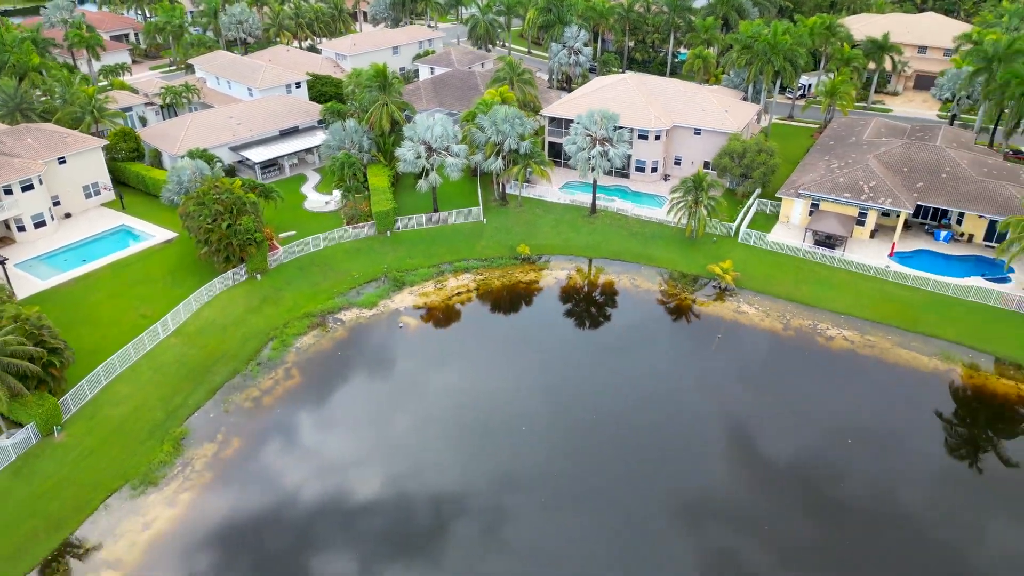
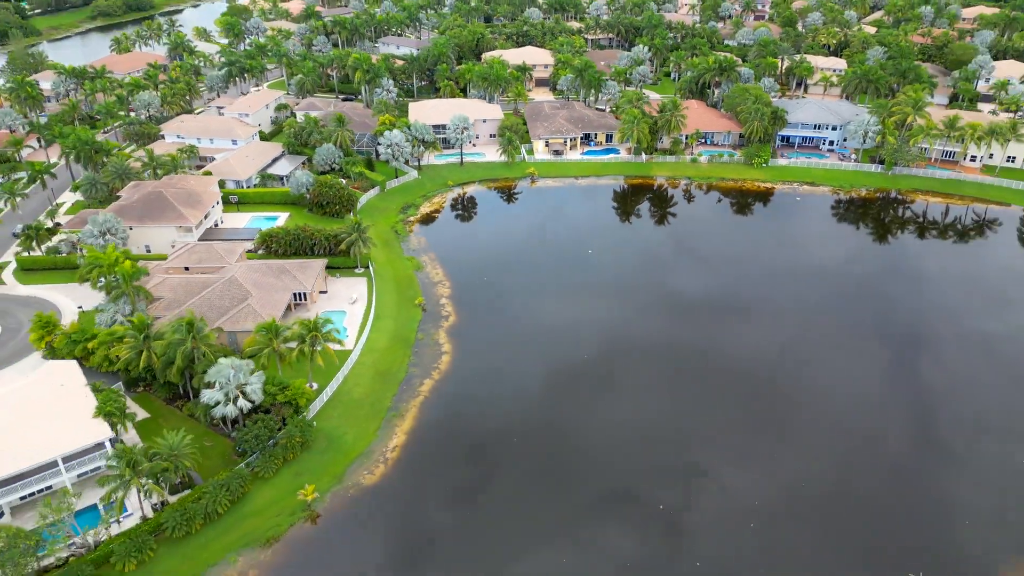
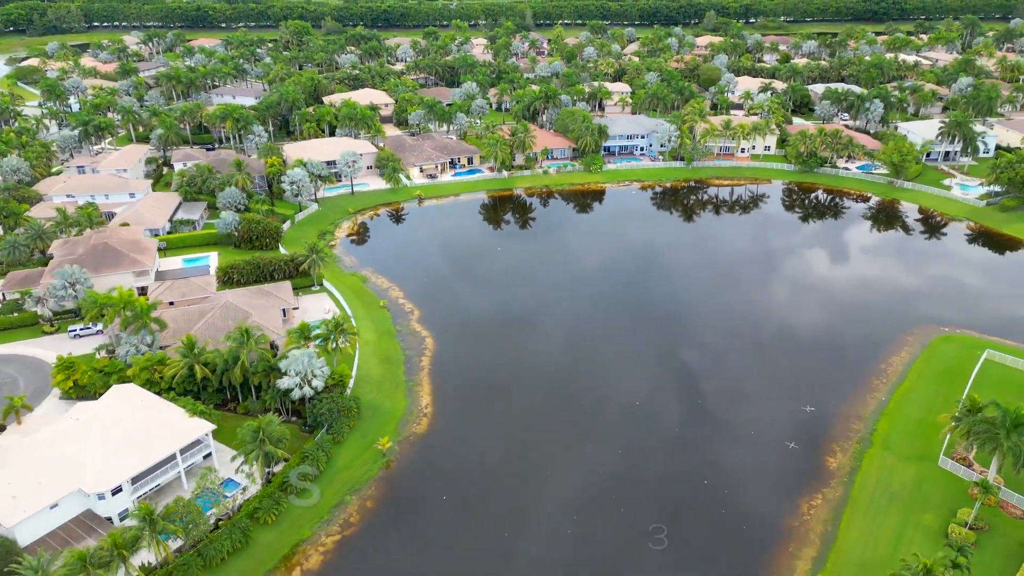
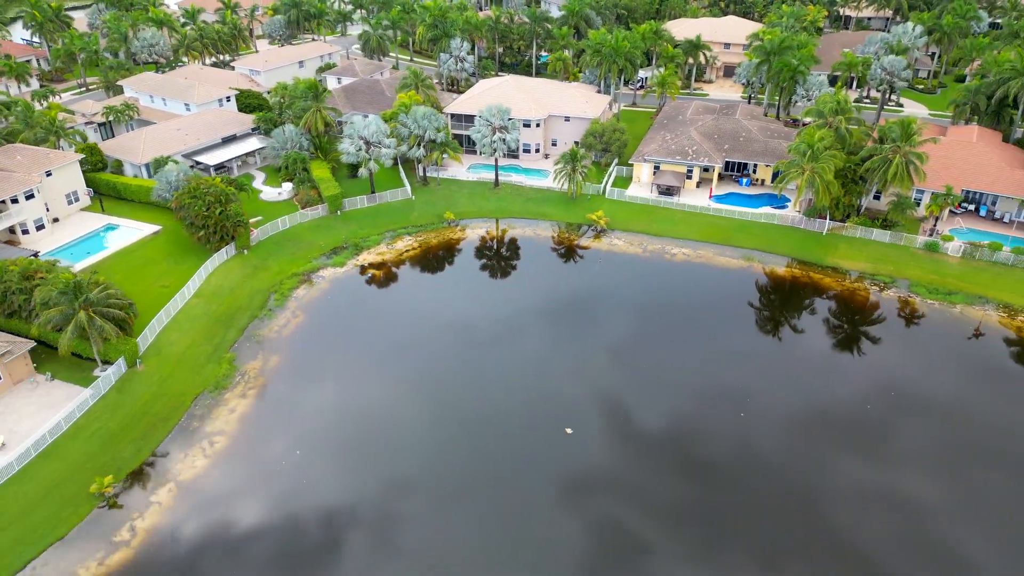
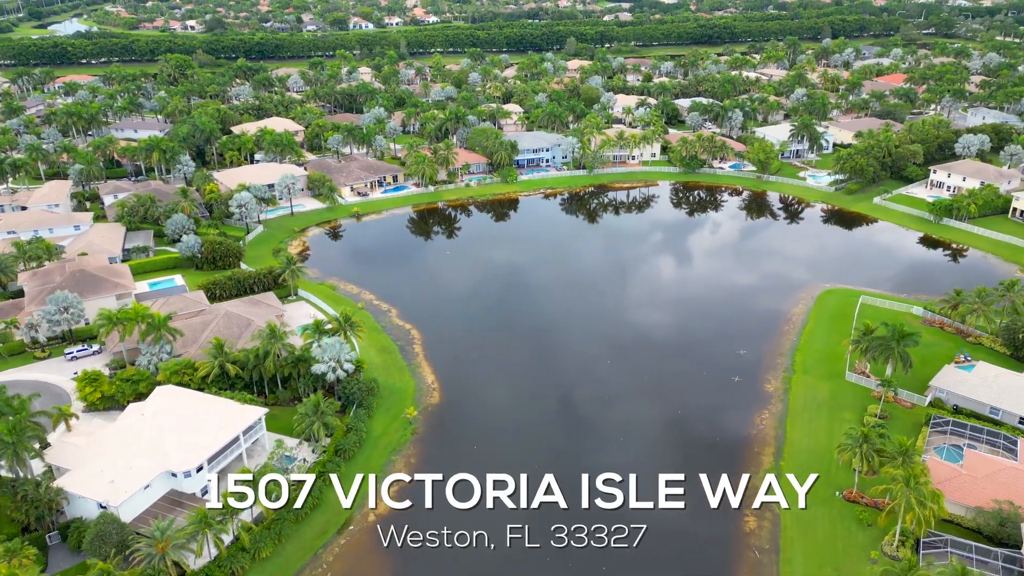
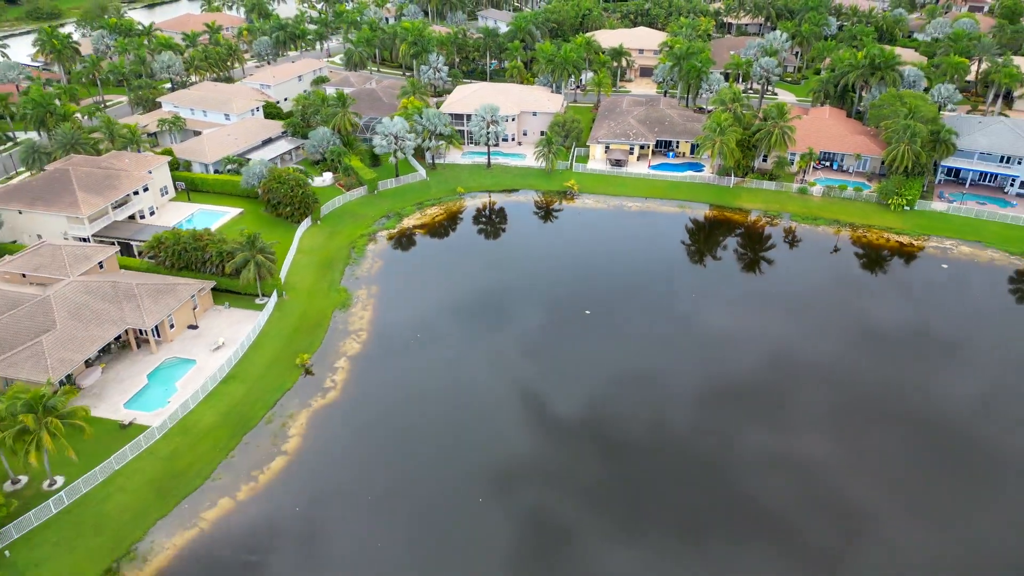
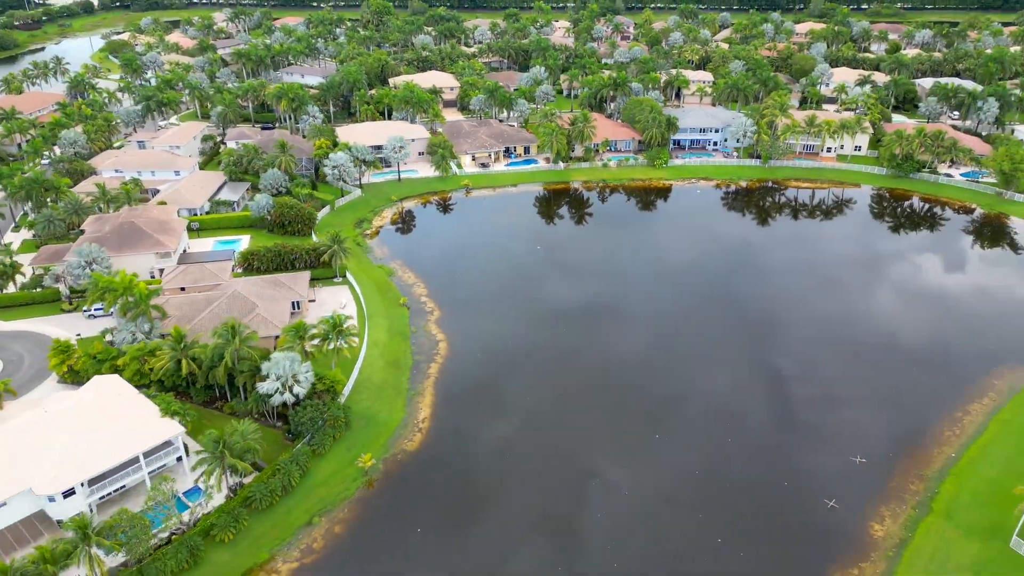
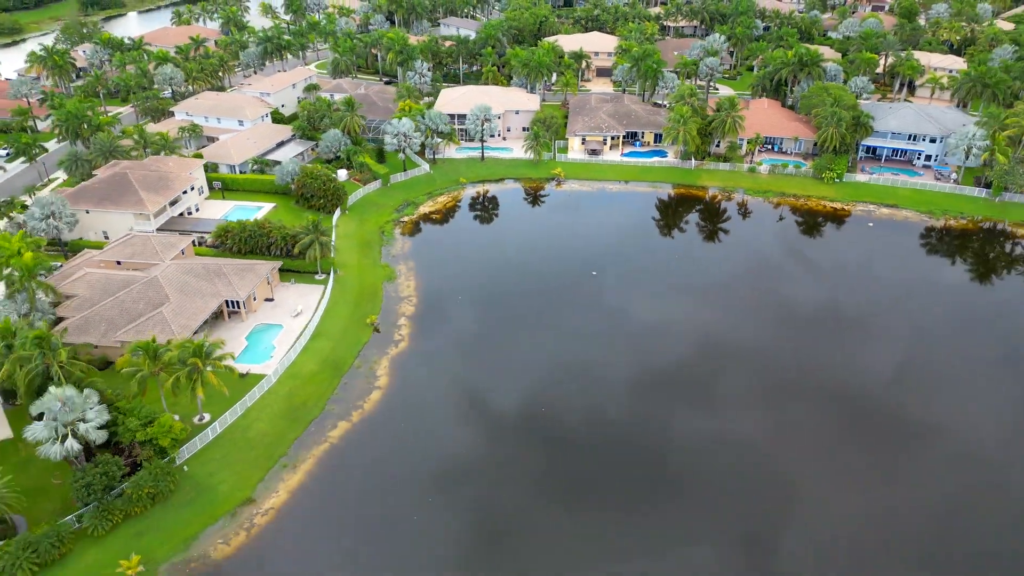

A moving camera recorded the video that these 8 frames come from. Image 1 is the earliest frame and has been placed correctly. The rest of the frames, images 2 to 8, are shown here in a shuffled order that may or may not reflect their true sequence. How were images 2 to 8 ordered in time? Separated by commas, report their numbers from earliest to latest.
4, 6, 8, 2, 7, 3, 5
